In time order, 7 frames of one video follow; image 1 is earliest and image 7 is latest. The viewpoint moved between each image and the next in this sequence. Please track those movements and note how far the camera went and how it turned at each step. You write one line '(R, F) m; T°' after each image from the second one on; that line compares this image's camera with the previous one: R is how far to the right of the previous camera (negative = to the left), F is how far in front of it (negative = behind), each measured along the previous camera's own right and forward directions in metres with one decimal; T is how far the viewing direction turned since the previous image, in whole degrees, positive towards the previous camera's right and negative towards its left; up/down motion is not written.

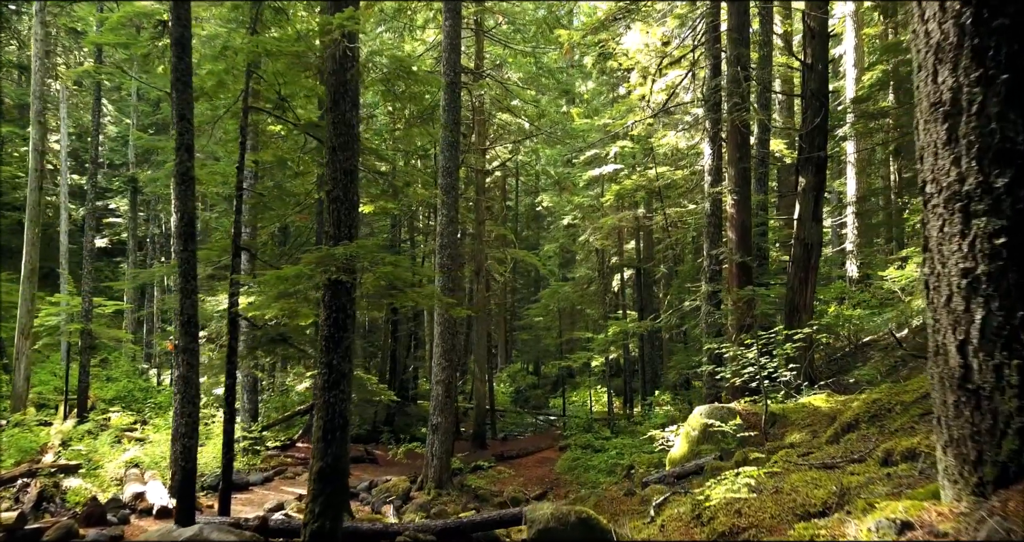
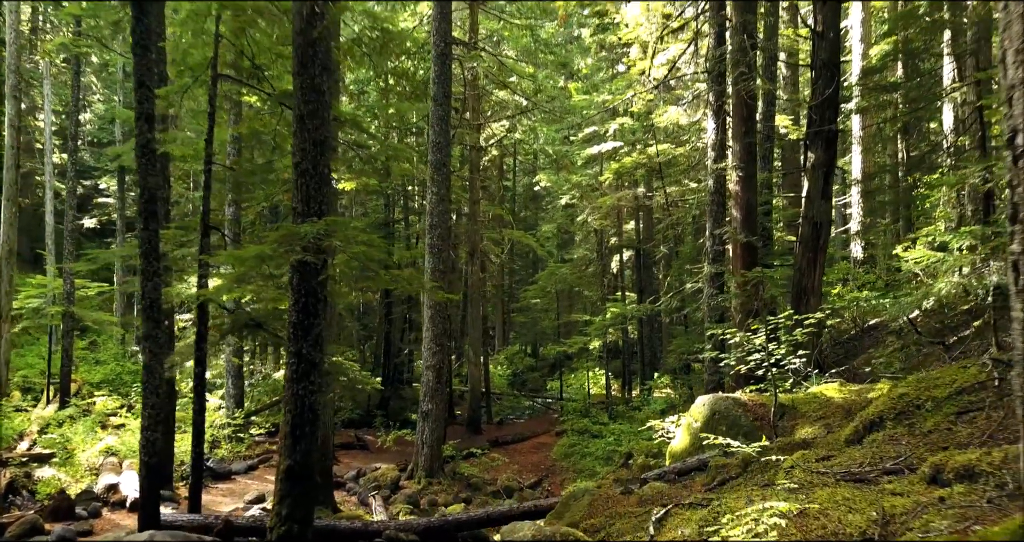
(+0.1, +0.5) m; 0°
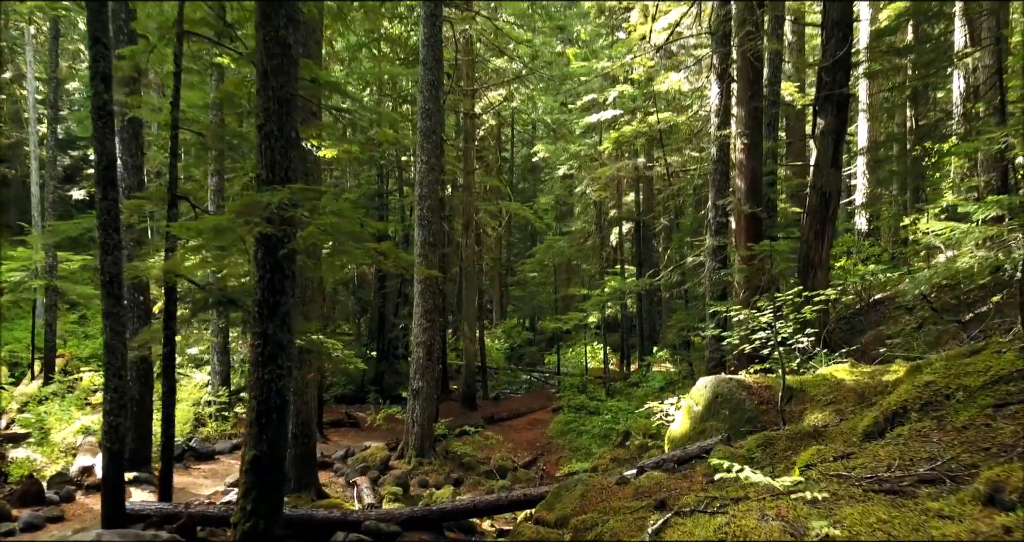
(+0.1, +0.4) m; 0°
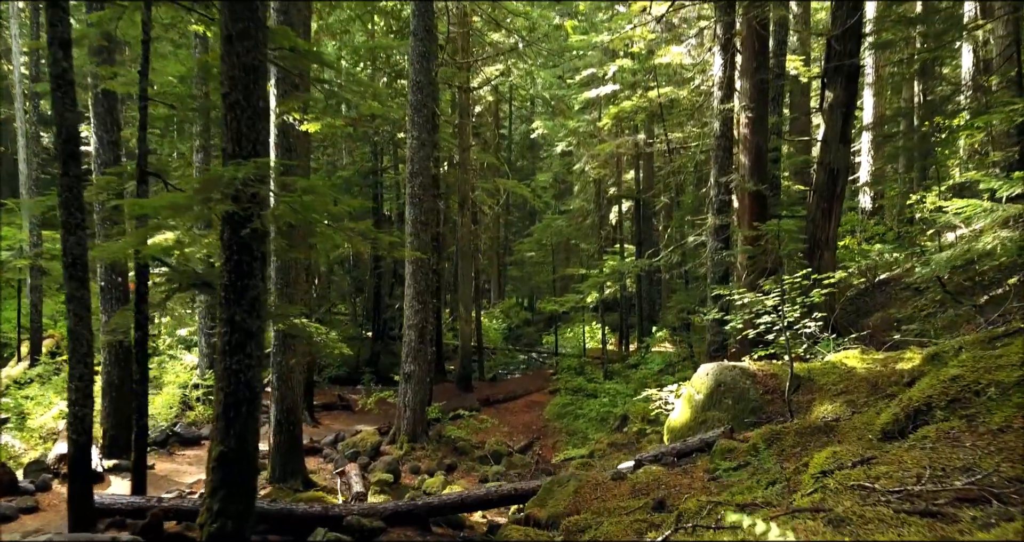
(+0.1, +0.4) m; 0°
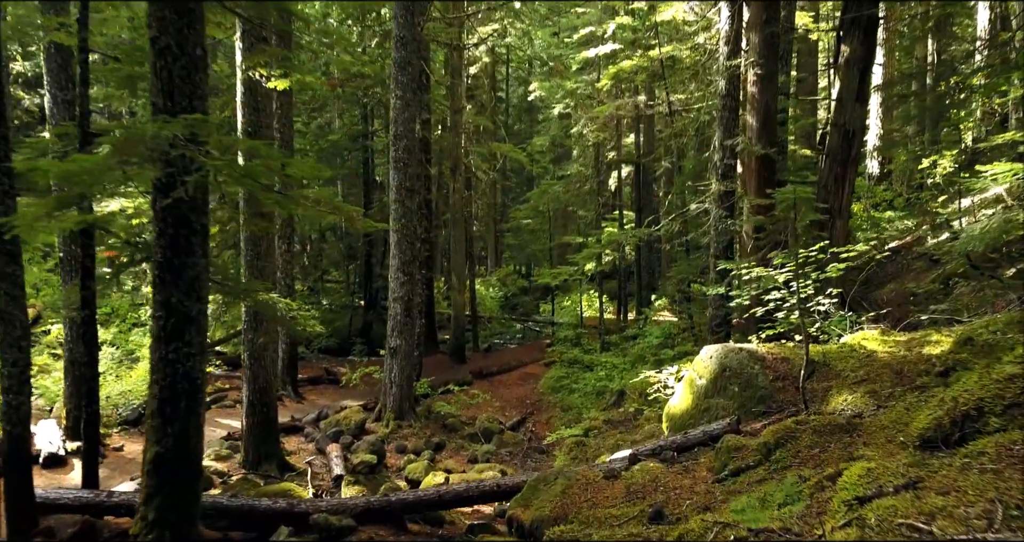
(+0.1, +0.6) m; 0°
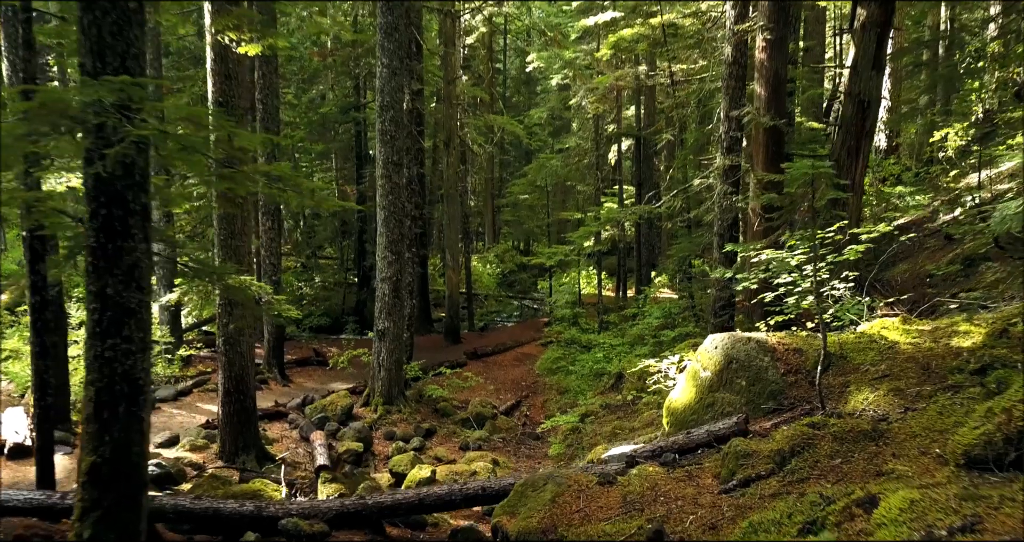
(+0.1, +0.4) m; 0°
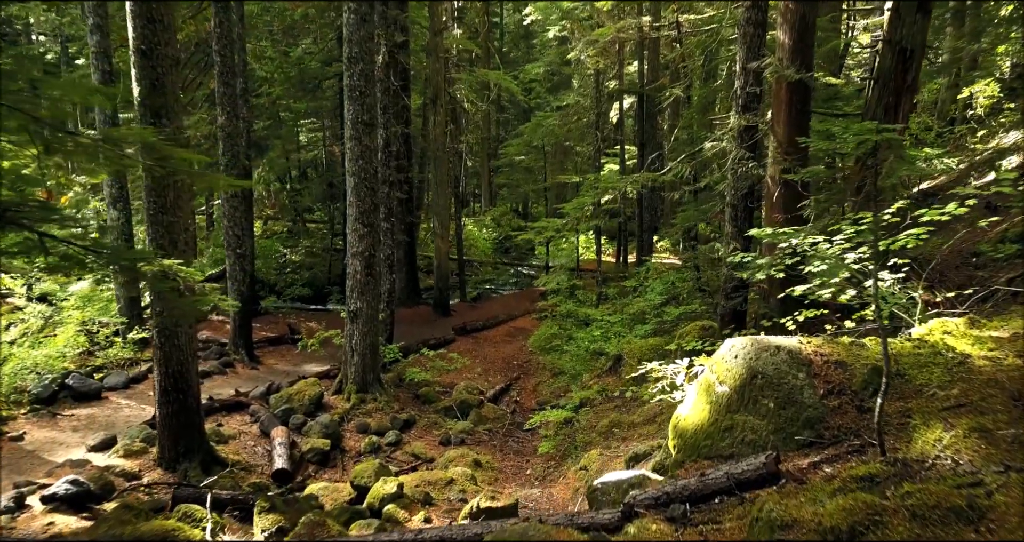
(+0.2, +1.0) m; 0°
